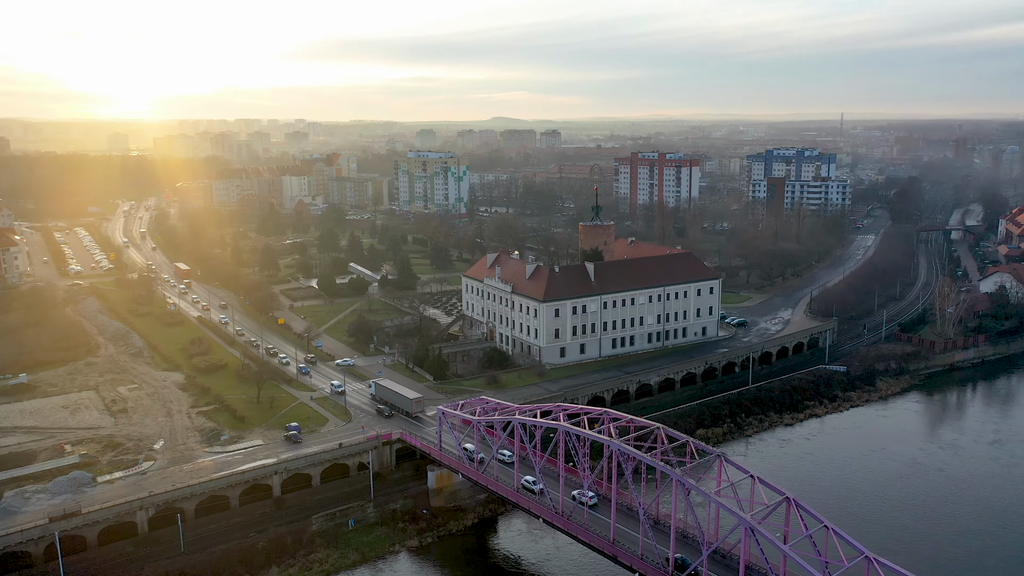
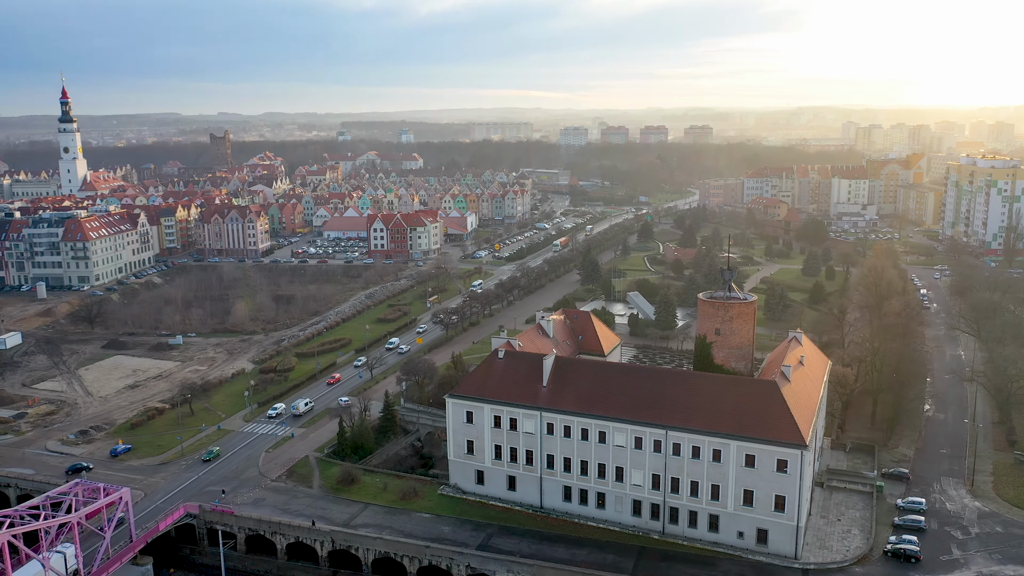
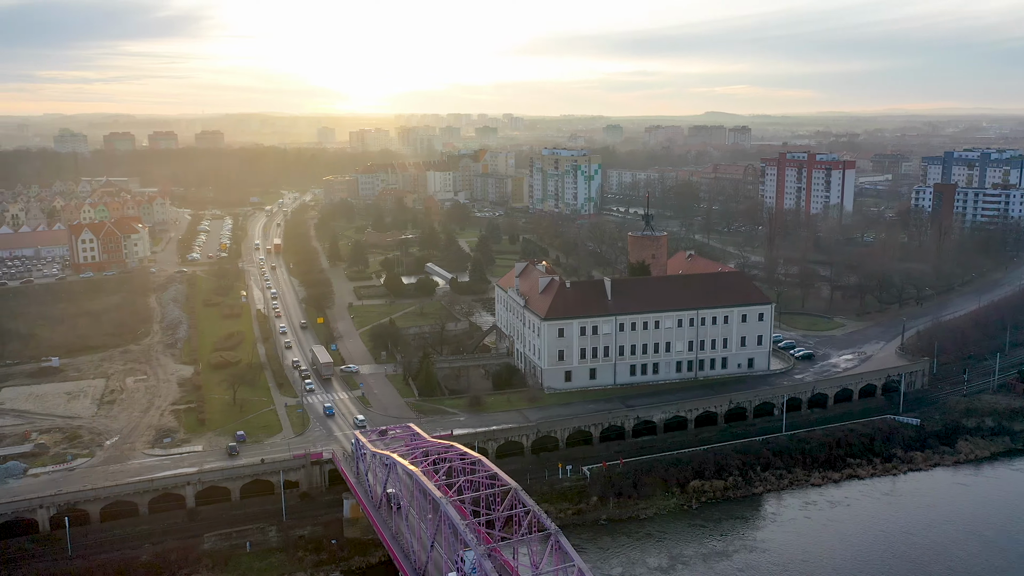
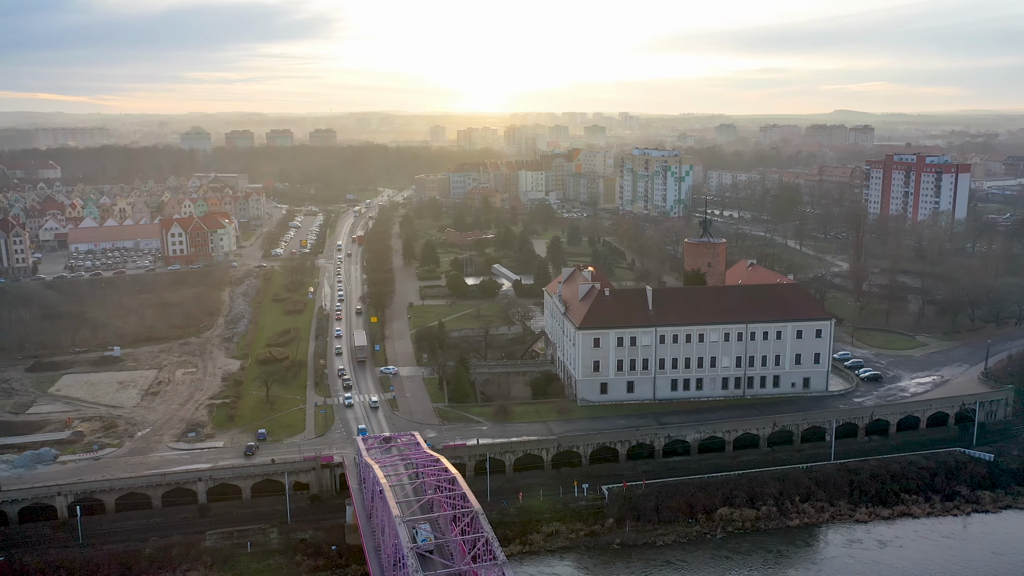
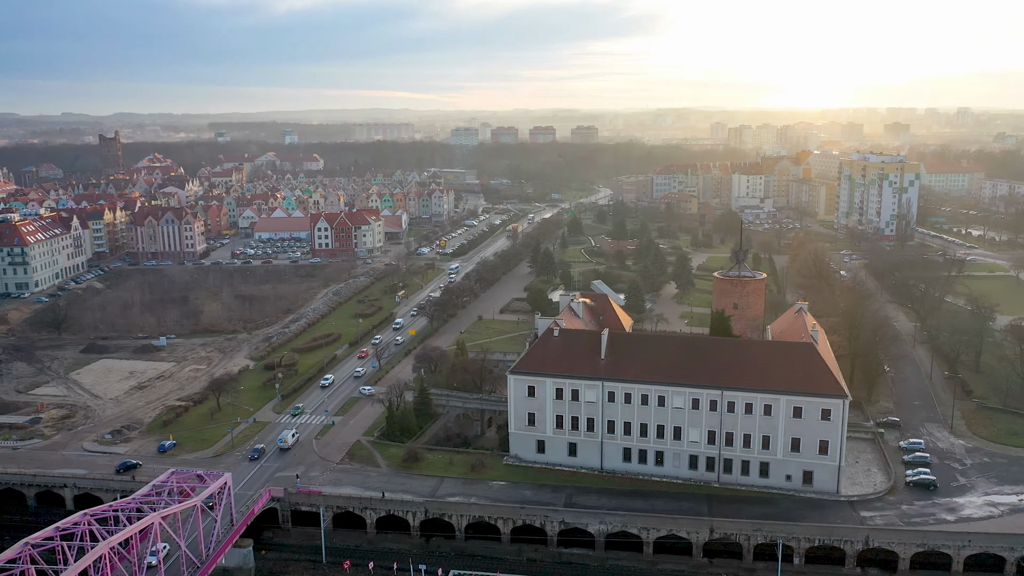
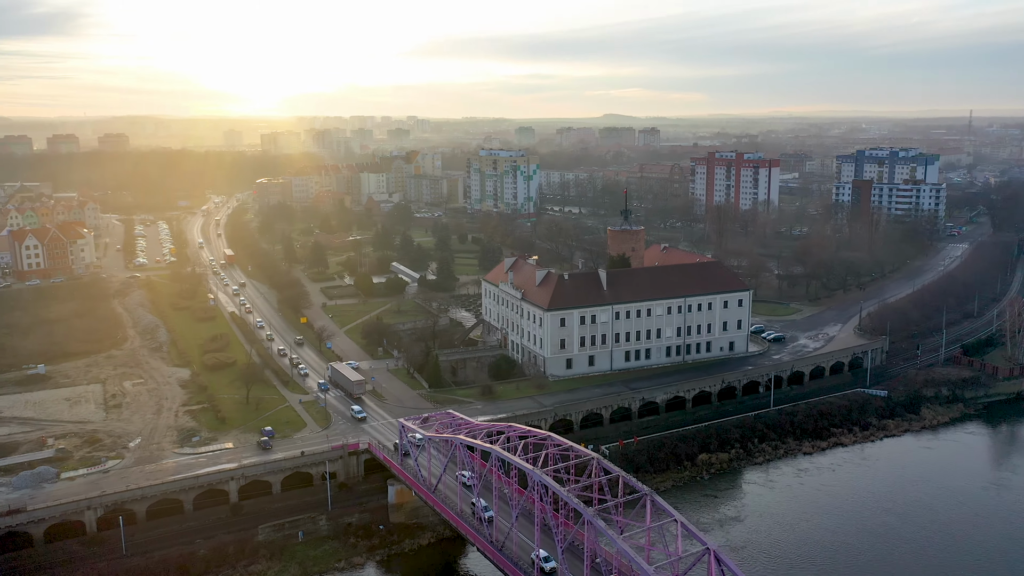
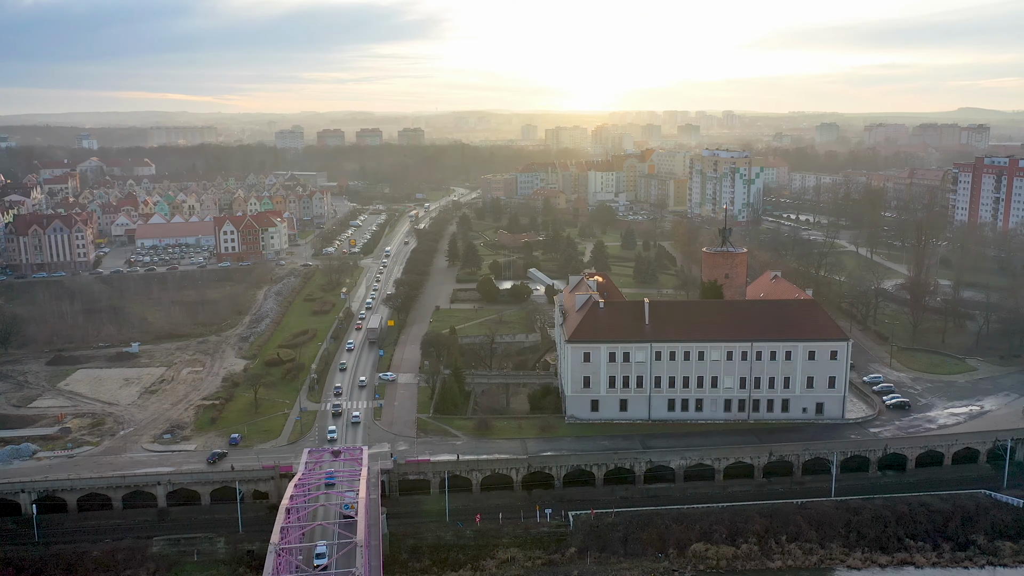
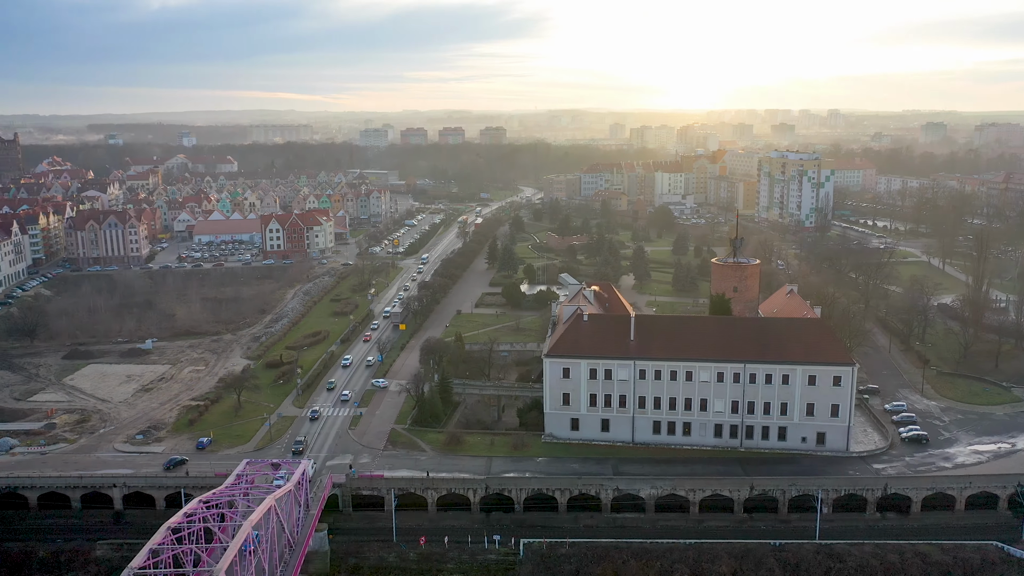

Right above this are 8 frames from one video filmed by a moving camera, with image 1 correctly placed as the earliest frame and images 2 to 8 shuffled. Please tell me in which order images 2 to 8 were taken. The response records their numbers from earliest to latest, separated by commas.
6, 3, 4, 7, 8, 5, 2
